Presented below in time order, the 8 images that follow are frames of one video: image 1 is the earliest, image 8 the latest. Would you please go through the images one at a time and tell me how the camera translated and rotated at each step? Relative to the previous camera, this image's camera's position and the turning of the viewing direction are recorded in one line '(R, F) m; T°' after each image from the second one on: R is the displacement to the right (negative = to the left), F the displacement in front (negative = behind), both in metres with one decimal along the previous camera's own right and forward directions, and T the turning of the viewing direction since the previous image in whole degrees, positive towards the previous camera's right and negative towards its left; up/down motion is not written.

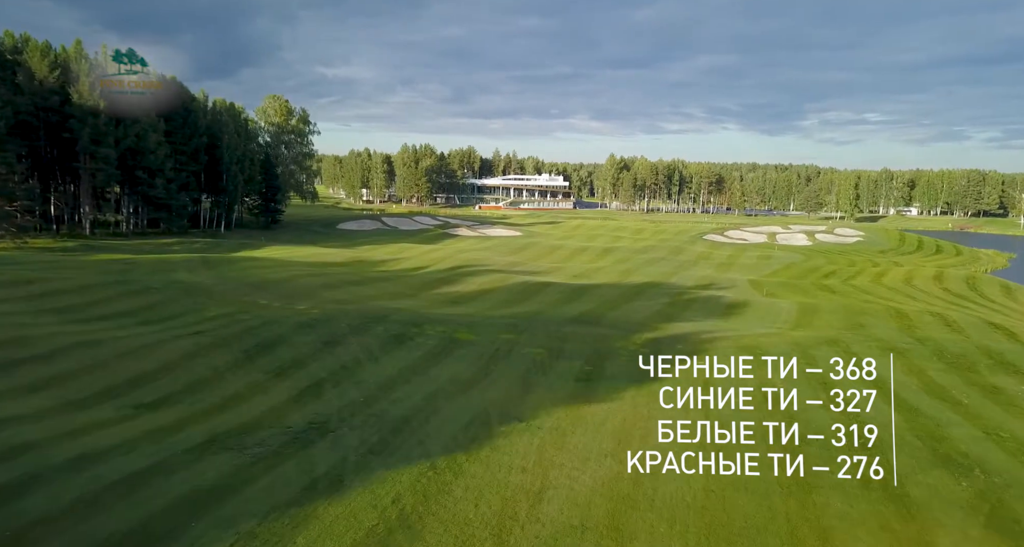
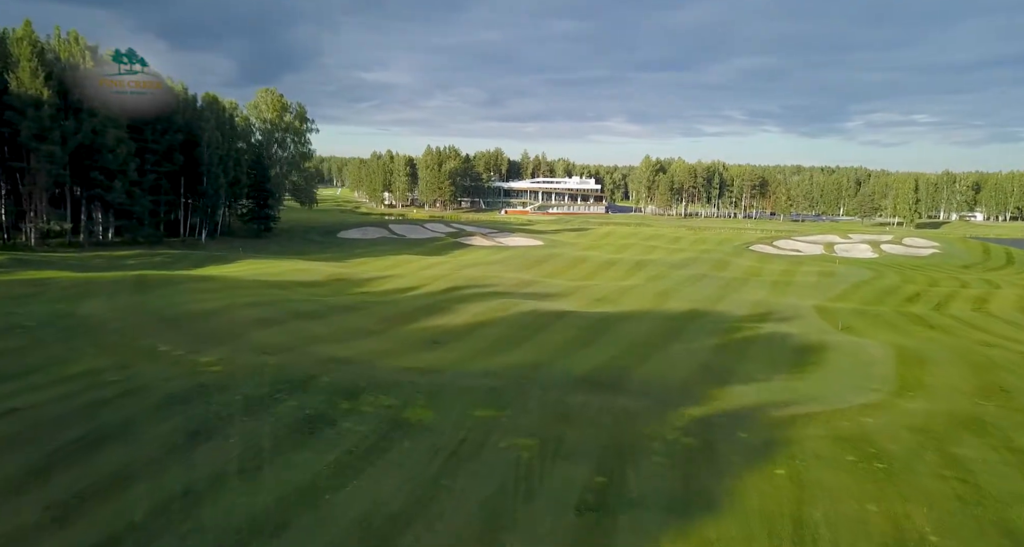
(+1.0, +6.3) m; -3°
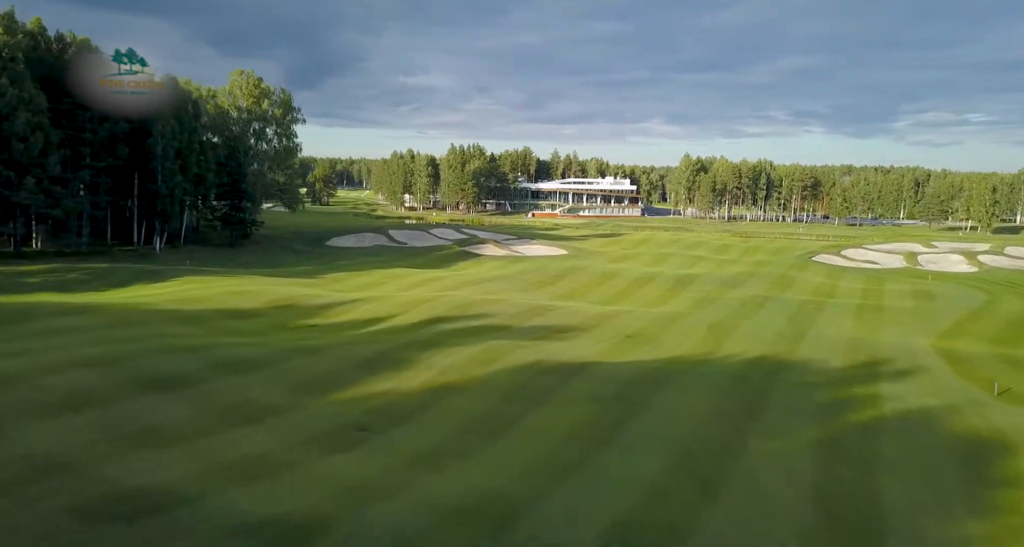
(+1.1, +7.7) m; -3°
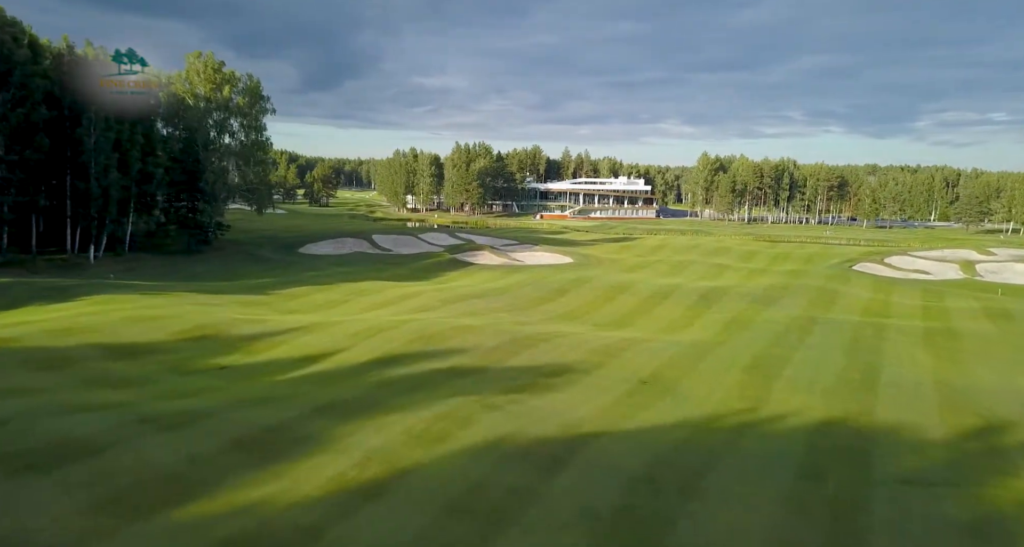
(+0.9, +5.3) m; -1°
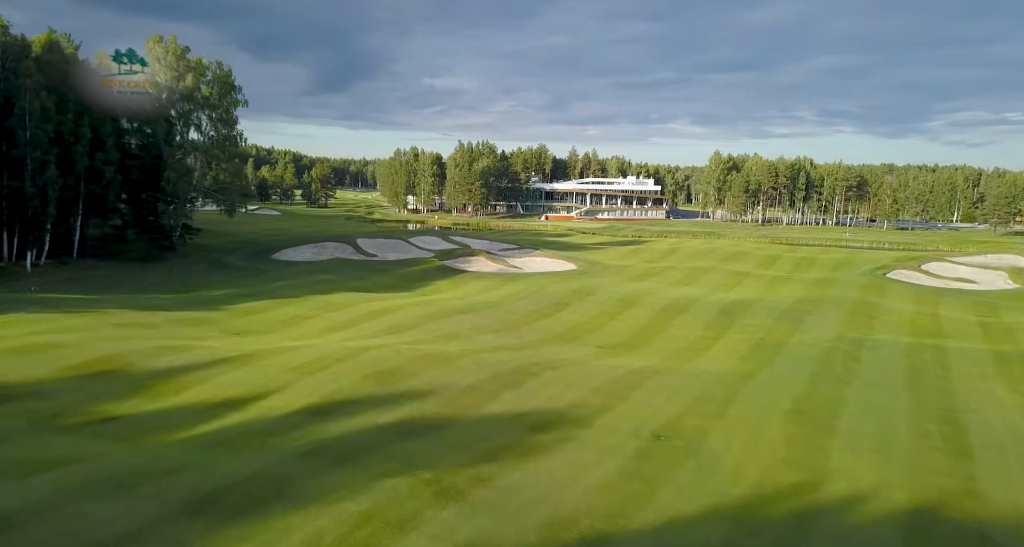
(+0.6, +3.7) m; -1°
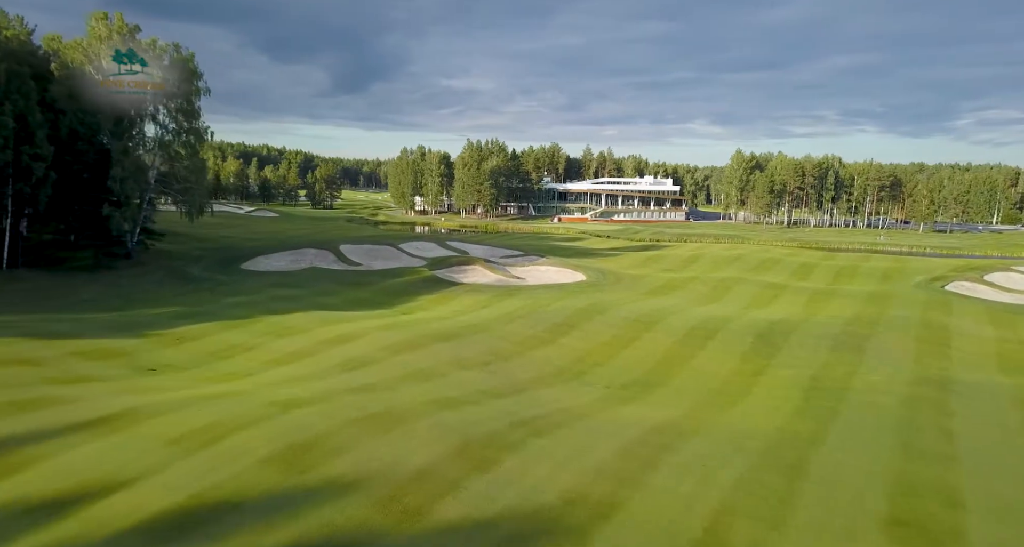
(+0.7, +4.4) m; -1°
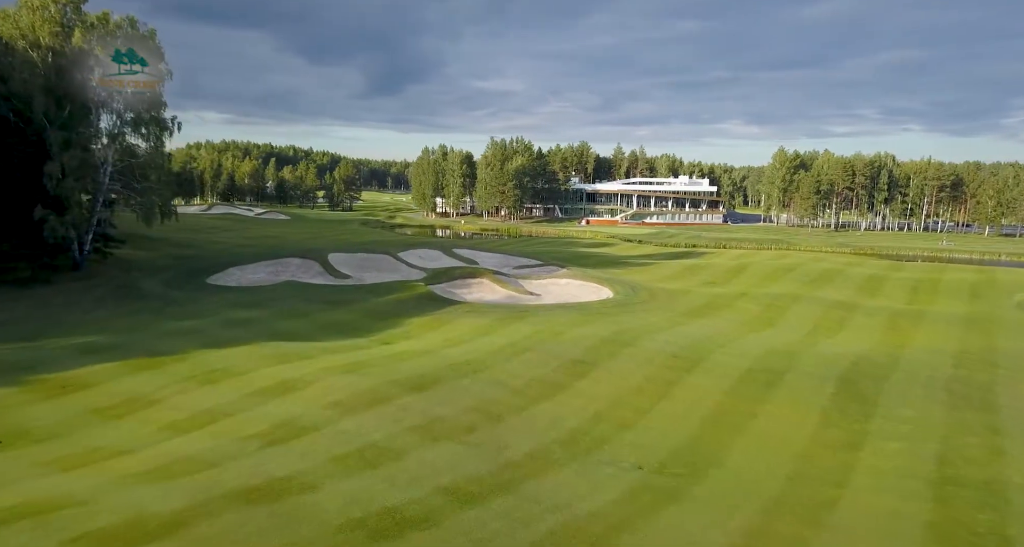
(+0.7, +5.0) m; -3°
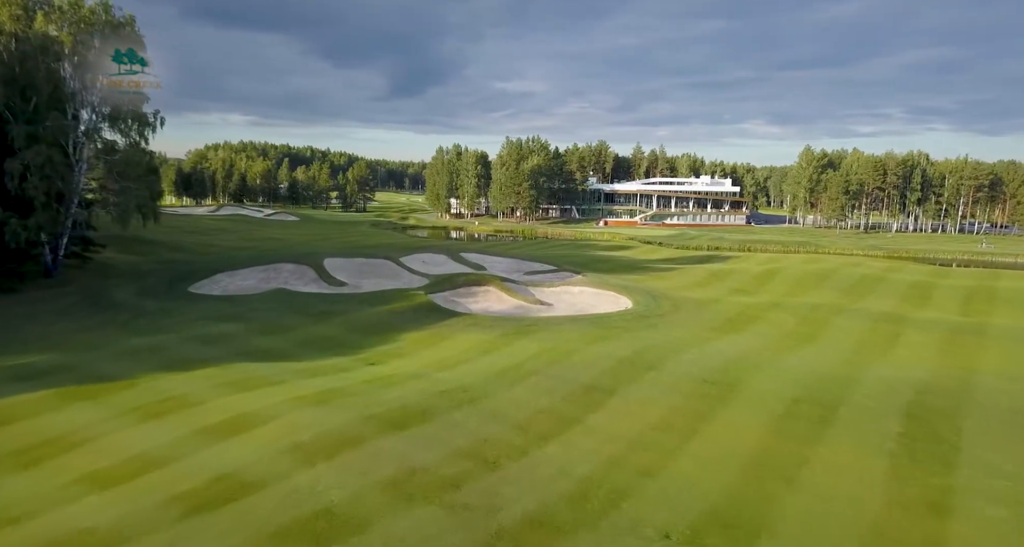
(+0.3, +2.5) m; -2°
